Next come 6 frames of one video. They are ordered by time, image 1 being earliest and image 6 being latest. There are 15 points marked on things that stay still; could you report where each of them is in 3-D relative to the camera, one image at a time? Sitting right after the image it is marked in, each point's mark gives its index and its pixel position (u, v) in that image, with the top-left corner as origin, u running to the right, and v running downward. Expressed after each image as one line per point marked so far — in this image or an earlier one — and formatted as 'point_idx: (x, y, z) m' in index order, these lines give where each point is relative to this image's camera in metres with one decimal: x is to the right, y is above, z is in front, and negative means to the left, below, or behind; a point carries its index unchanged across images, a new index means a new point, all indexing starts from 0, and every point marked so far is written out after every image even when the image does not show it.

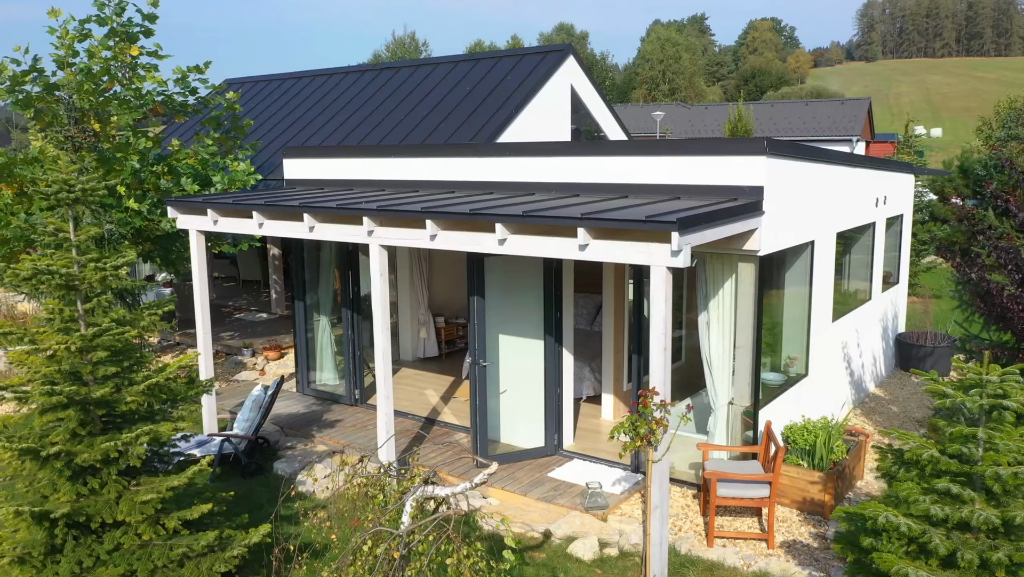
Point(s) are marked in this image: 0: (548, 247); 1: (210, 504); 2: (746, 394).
0: (+0.3, +0.3, +5.6) m
1: (-2.0, -1.5, +5.1) m
2: (+2.1, -0.9, +6.6) m
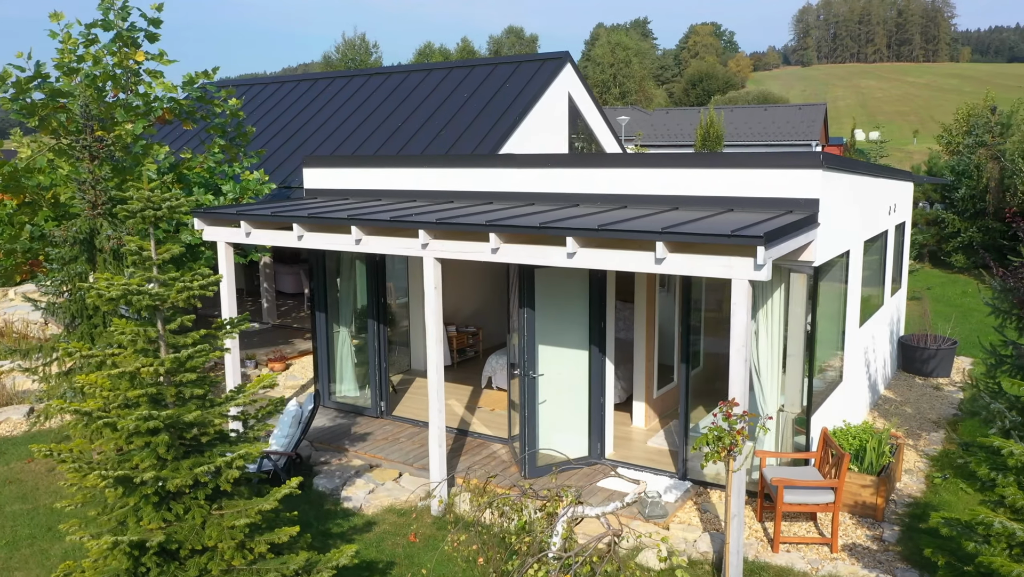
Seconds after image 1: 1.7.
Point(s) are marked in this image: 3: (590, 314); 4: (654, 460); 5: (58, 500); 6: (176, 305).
0: (+0.8, +0.2, +5.7) m
1: (-1.4, -1.6, +5.0) m
2: (+2.6, -1.0, +6.7) m
3: (+0.8, -0.3, +7.4) m
4: (+1.5, -1.8, +7.8) m
5: (-4.7, -2.2, +7.7) m
6: (-2.1, -0.1, +4.8) m
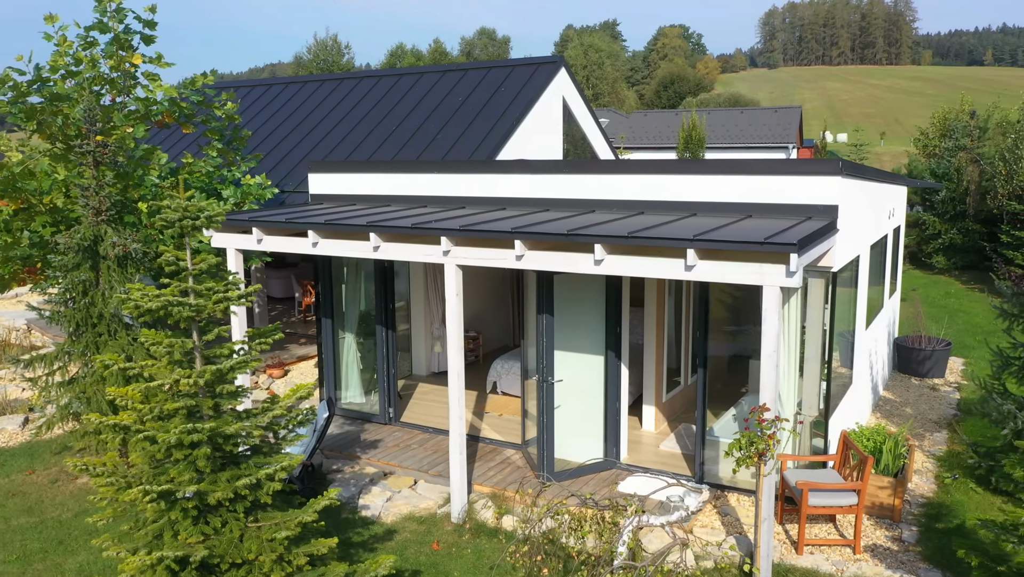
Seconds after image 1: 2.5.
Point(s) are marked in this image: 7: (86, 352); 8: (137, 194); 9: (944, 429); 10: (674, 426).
0: (+1.0, +0.2, +5.7) m
1: (-1.2, -1.7, +4.9) m
2: (+2.8, -1.1, +6.8) m
3: (+0.9, -0.3, +7.4) m
4: (+1.7, -1.9, +7.9) m
5: (-4.5, -2.3, +7.6) m
6: (-1.9, -0.2, +4.7) m
7: (-4.7, -0.7, +8.3) m
8: (-4.6, +1.1, +9.0) m
9: (+5.2, -1.7, +9.0) m
10: (+1.9, -1.7, +8.9) m
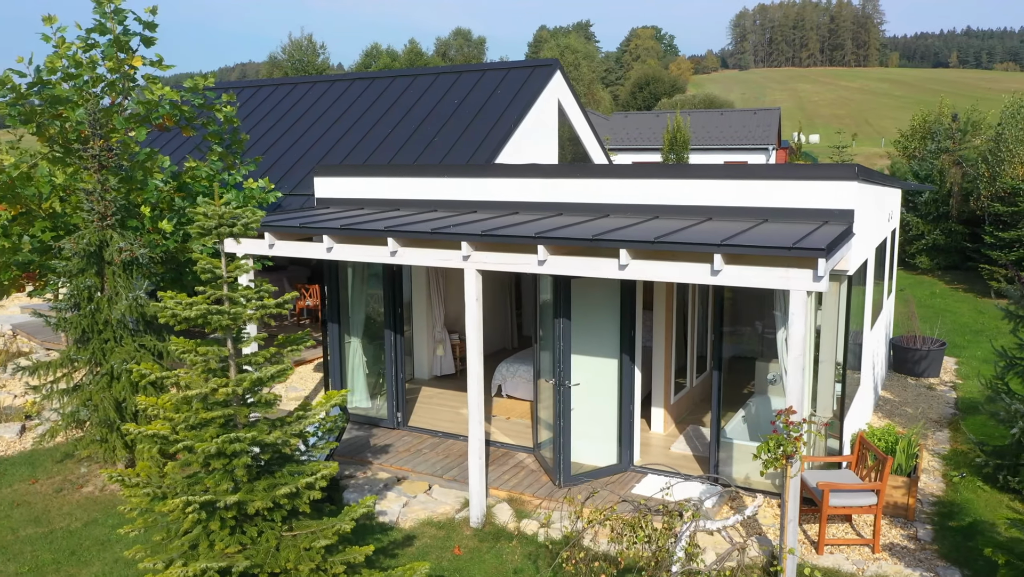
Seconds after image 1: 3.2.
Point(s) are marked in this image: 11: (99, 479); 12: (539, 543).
0: (+1.3, +0.1, +5.7) m
1: (-1.0, -1.7, +4.9) m
2: (+2.9, -1.1, +6.9) m
3: (+1.1, -0.4, +7.5) m
4: (+1.8, -1.9, +8.0) m
5: (-4.4, -2.3, +7.5) m
6: (-1.7, -0.2, +4.7) m
7: (-4.6, -0.8, +8.1) m
8: (-4.5, +1.1, +8.9) m
9: (+5.3, -1.7, +9.2) m
10: (+2.1, -1.7, +9.0) m
11: (-4.7, -2.2, +8.4) m
12: (+0.2, -2.2, +6.5) m
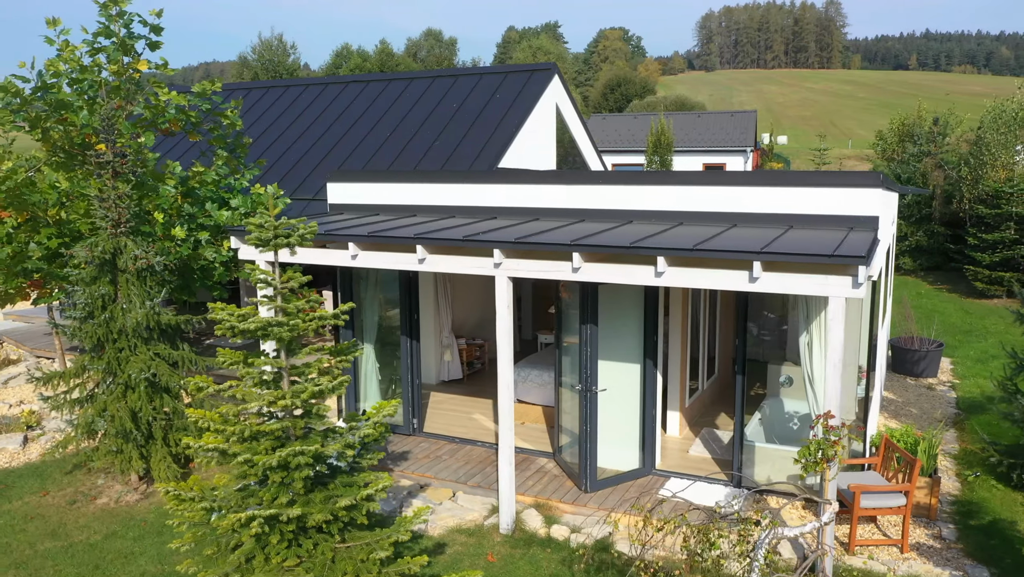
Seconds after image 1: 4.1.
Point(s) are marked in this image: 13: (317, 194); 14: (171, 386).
0: (+1.6, +0.1, +5.8) m
1: (-0.6, -1.8, +4.9) m
2: (+3.2, -1.1, +7.0) m
3: (+1.3, -0.4, +7.5) m
4: (+2.0, -1.9, +8.0) m
5: (-4.1, -2.4, +7.3) m
6: (-1.3, -0.3, +4.7) m
7: (-4.4, -0.9, +8.0) m
8: (-4.3, +1.0, +8.8) m
9: (+5.5, -1.8, +9.4) m
10: (+2.3, -1.7, +9.1) m
11: (-4.5, -2.3, +8.3) m
12: (+0.5, -2.3, +6.6) m
13: (-3.2, +1.5, +12.0) m
14: (-3.7, -1.1, +8.1) m
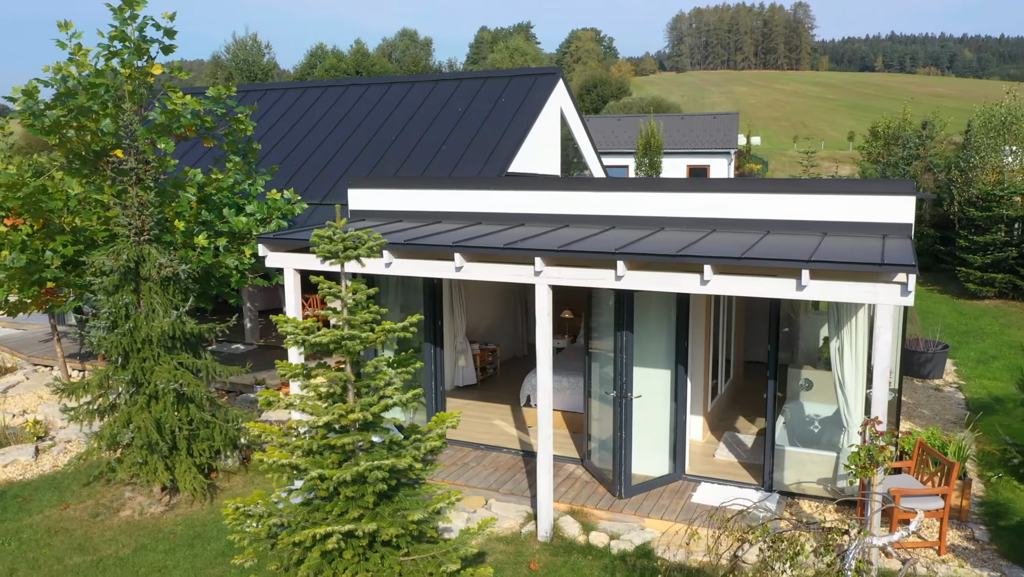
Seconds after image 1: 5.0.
0: (+1.9, 0.0, +5.9) m
1: (-0.2, -1.8, +4.9) m
2: (+3.6, -1.2, +7.1) m
3: (+1.7, -0.5, +7.6) m
4: (+2.4, -2.0, +8.1) m
5: (-3.8, -2.5, +7.2) m
6: (-0.9, -0.4, +4.6) m
7: (-4.0, -1.0, +7.9) m
8: (-4.0, +0.9, +8.7) m
9: (+5.8, -1.8, +9.6) m
10: (+2.5, -1.8, +9.1) m
11: (-4.1, -2.3, +8.2) m
12: (+0.9, -2.4, +6.6) m
13: (-3.0, +1.4, +11.9) m
14: (-3.4, -1.2, +8.0) m
